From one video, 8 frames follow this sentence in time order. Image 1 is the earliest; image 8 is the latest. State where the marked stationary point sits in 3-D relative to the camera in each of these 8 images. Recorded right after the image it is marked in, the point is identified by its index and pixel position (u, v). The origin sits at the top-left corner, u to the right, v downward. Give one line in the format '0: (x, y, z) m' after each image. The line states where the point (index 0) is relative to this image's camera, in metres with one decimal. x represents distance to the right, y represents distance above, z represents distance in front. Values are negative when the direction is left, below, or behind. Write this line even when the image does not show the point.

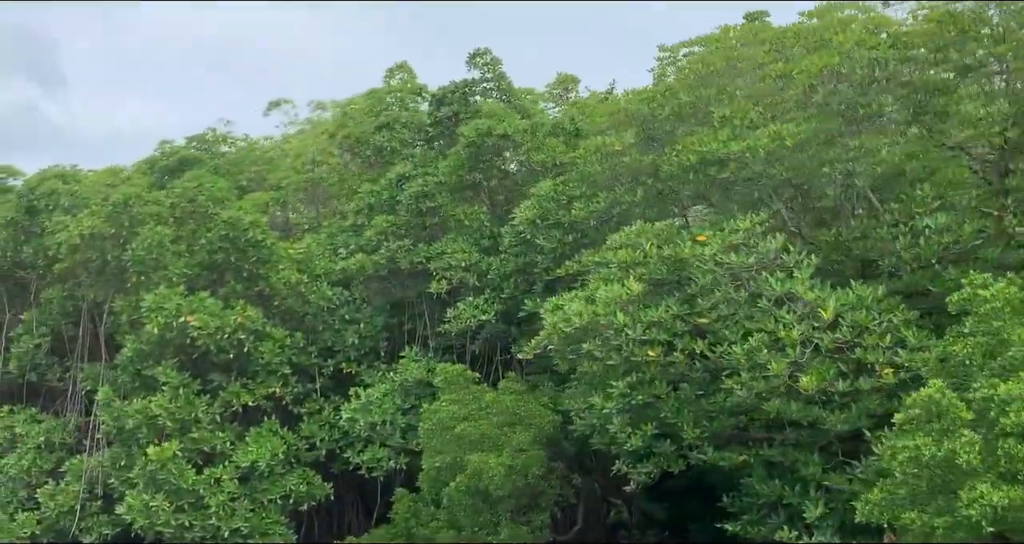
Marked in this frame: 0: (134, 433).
0: (-4.0, -1.7, +8.5) m
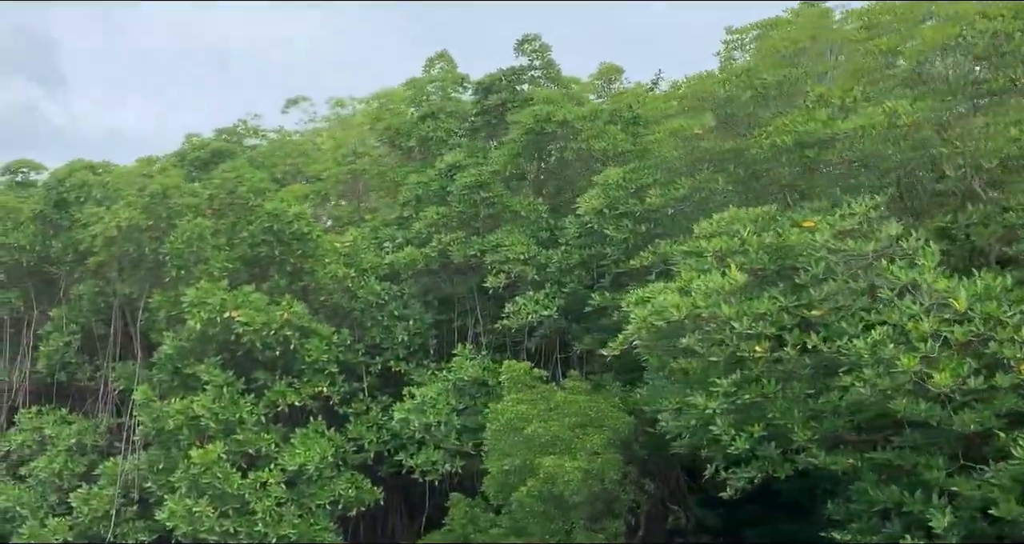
0: (-3.4, -1.6, +8.1) m
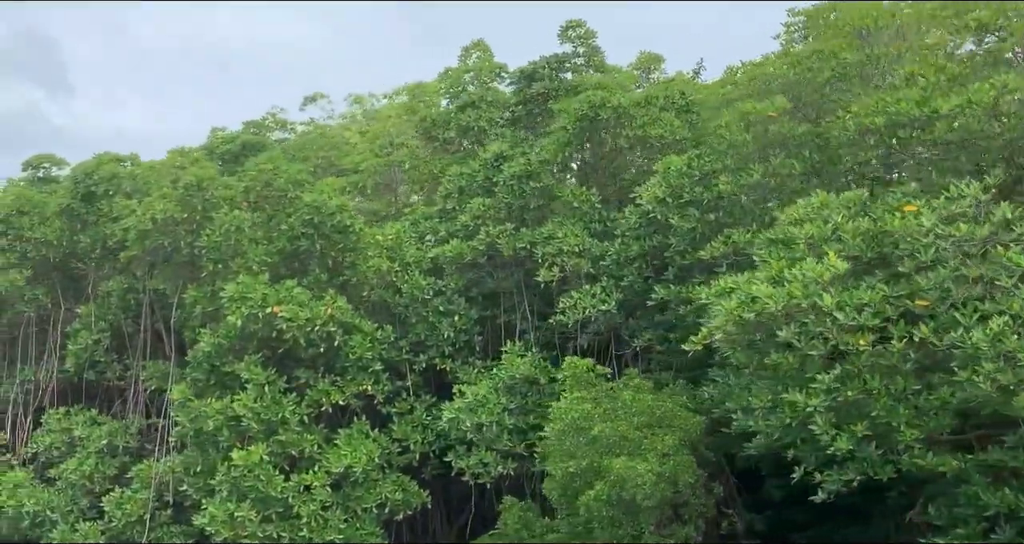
0: (-2.9, -1.6, +7.8) m
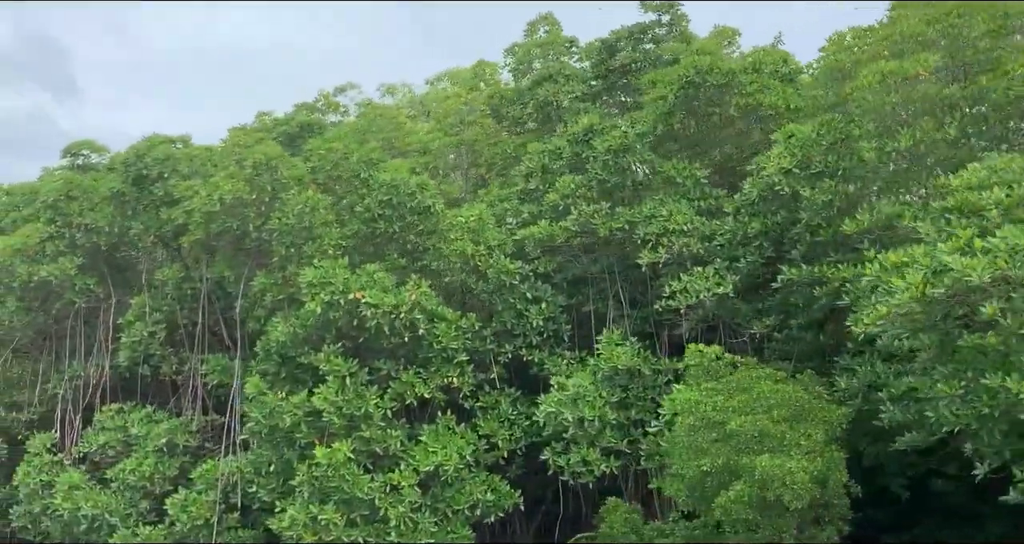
0: (-2.0, -1.4, +7.2) m
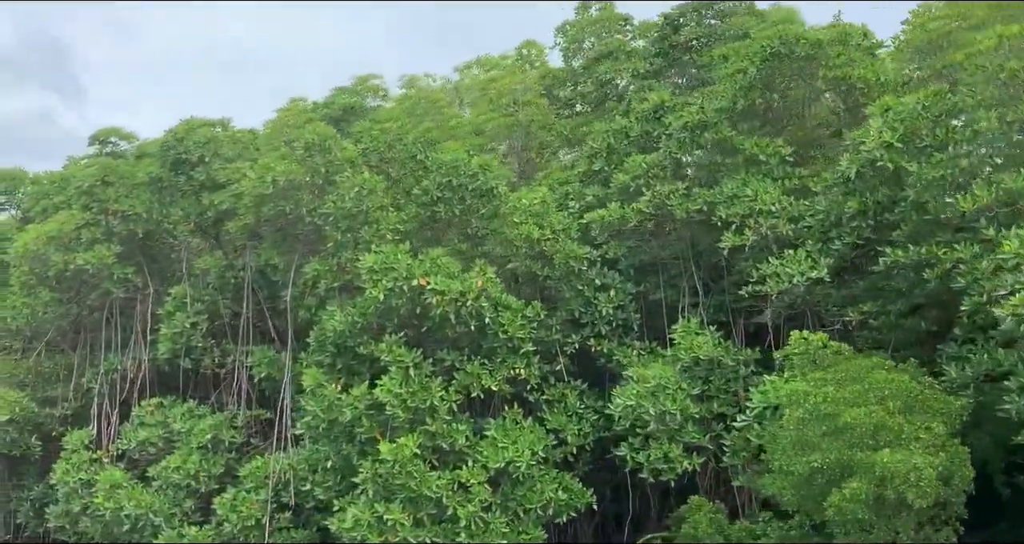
0: (-1.4, -1.3, +6.8) m
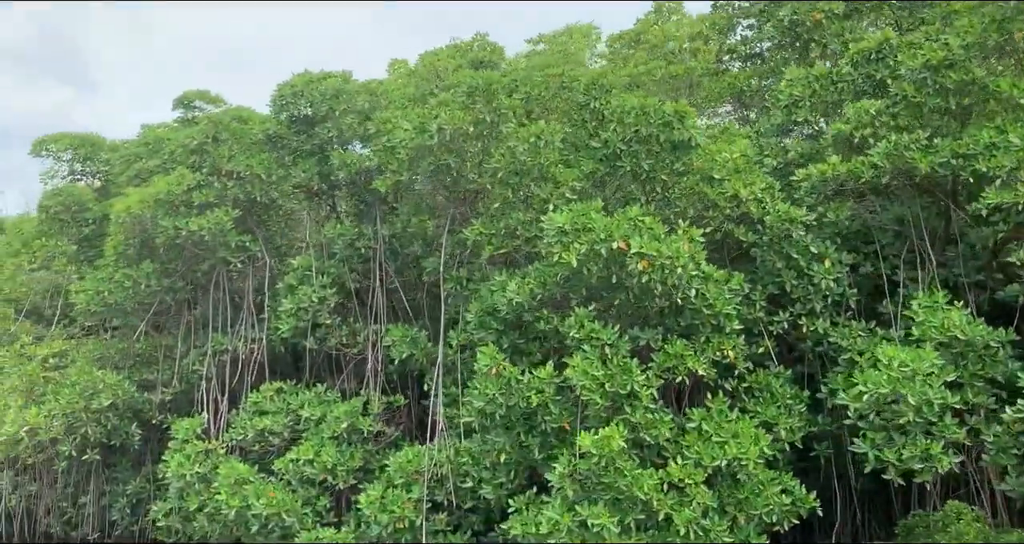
0: (+0.1, -1.0, +5.8) m
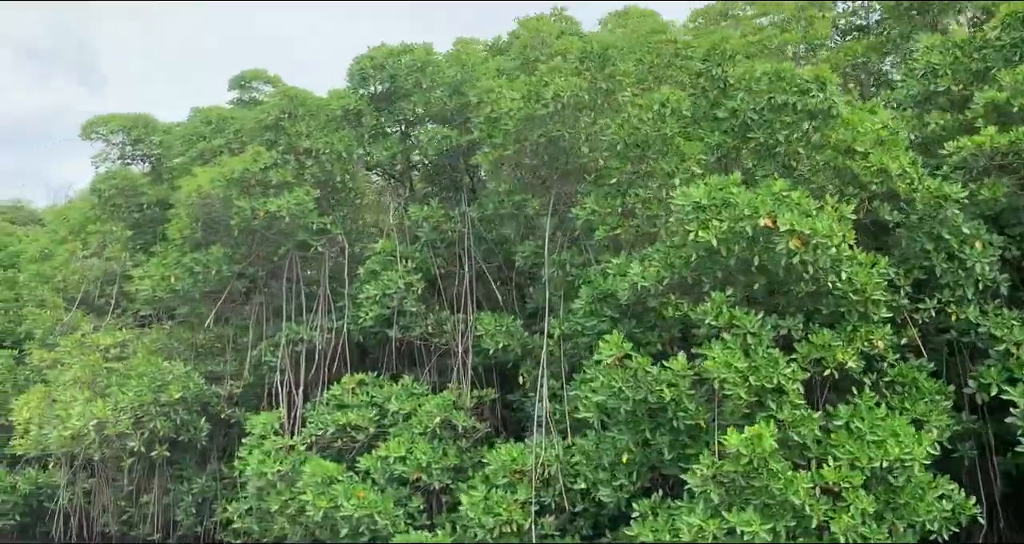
0: (+1.0, -0.9, +5.3) m
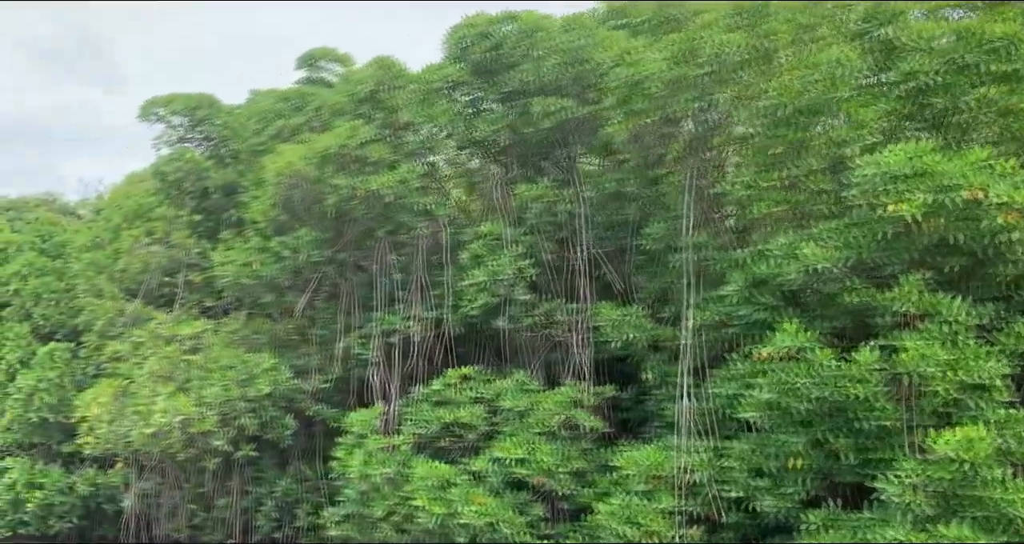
0: (+1.9, -0.8, +4.6) m
